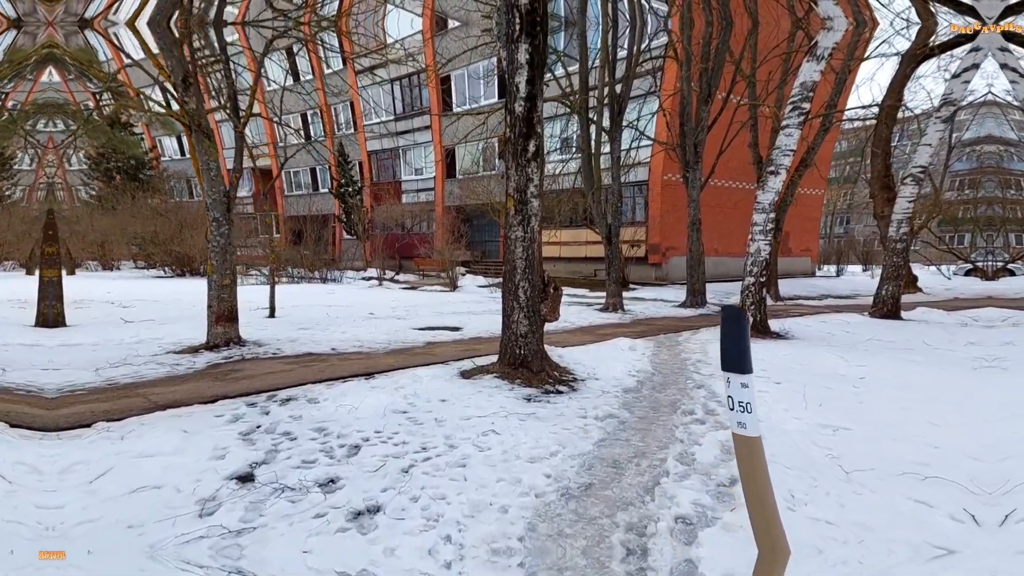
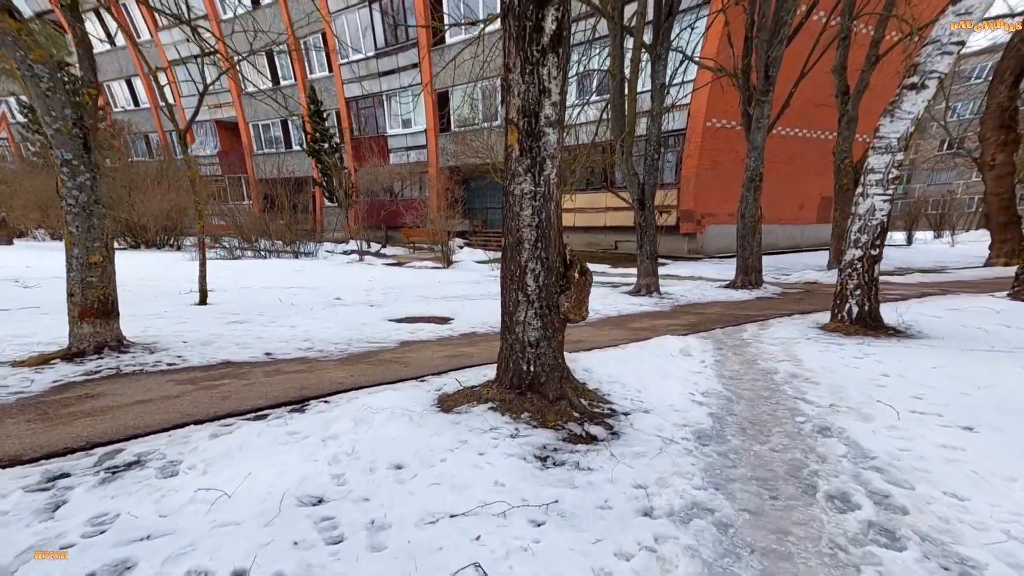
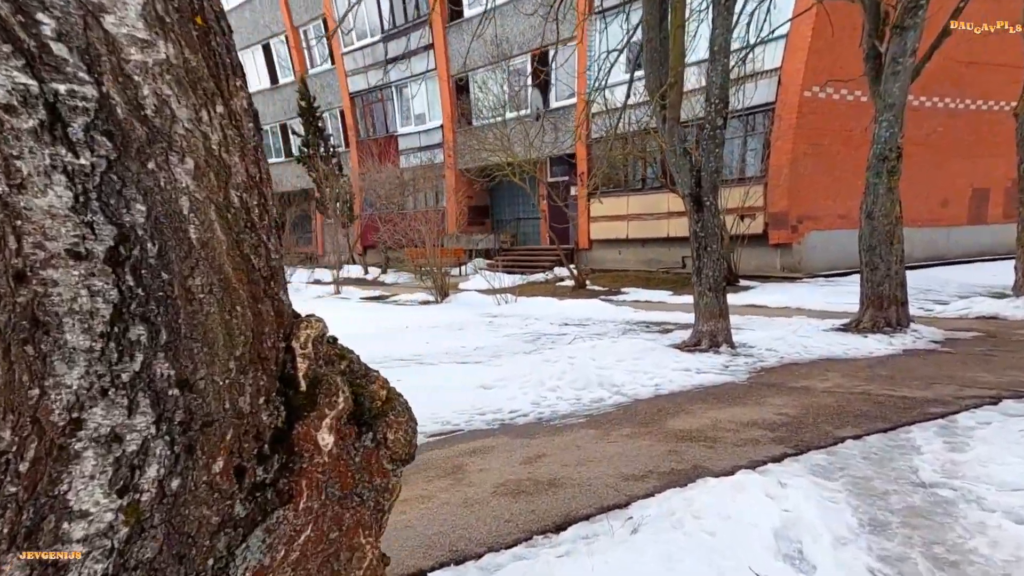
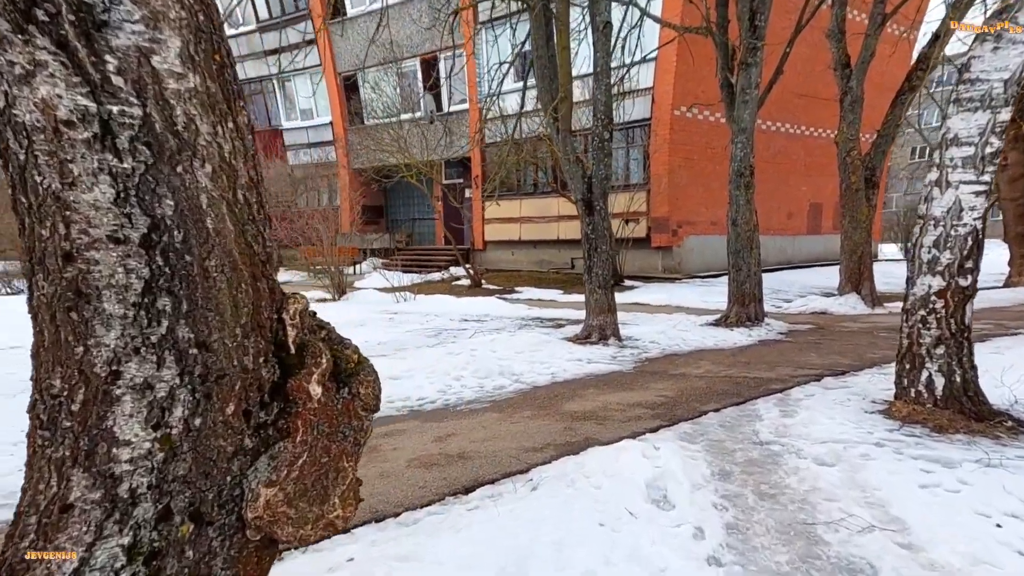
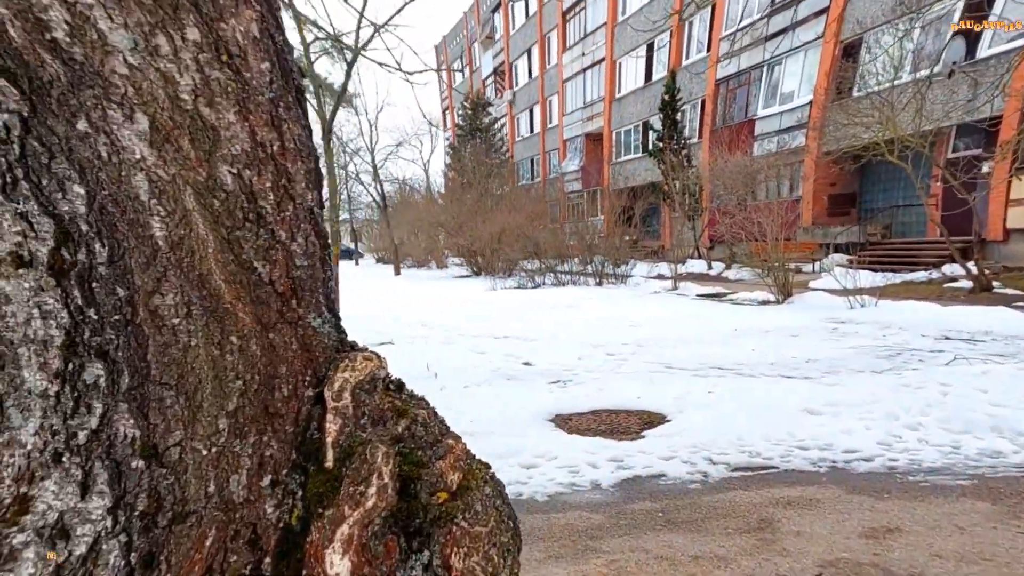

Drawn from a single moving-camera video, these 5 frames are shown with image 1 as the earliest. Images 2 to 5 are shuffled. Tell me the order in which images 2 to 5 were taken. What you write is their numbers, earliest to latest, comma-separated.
2, 4, 3, 5
